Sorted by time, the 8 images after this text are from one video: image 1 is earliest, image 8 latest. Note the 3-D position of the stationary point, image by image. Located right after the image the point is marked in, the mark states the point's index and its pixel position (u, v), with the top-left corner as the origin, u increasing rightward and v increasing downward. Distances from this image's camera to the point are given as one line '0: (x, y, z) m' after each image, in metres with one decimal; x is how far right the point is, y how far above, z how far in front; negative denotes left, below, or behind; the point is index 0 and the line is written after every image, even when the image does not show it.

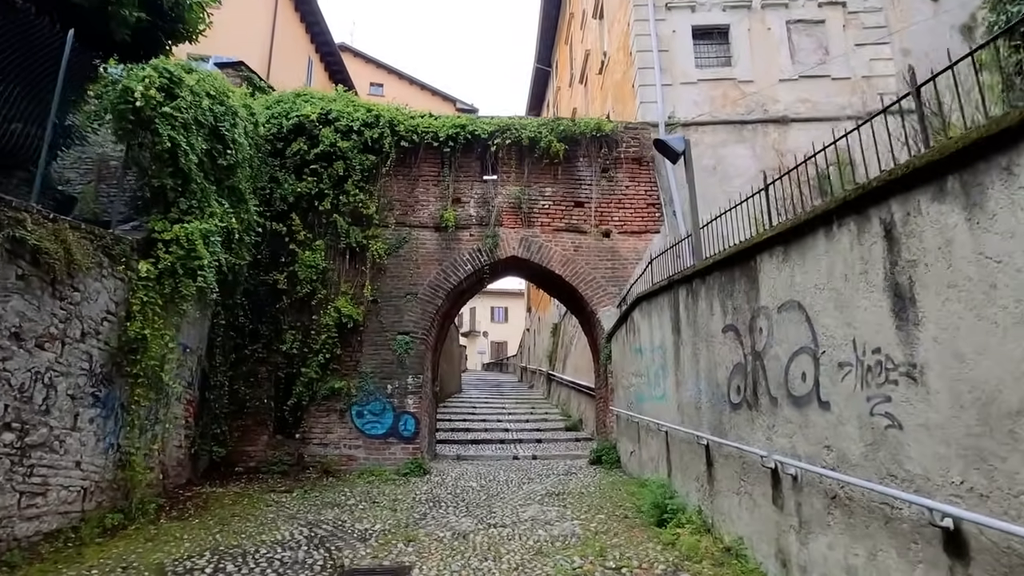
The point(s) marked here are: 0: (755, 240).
0: (+1.5, +0.3, +4.2) m
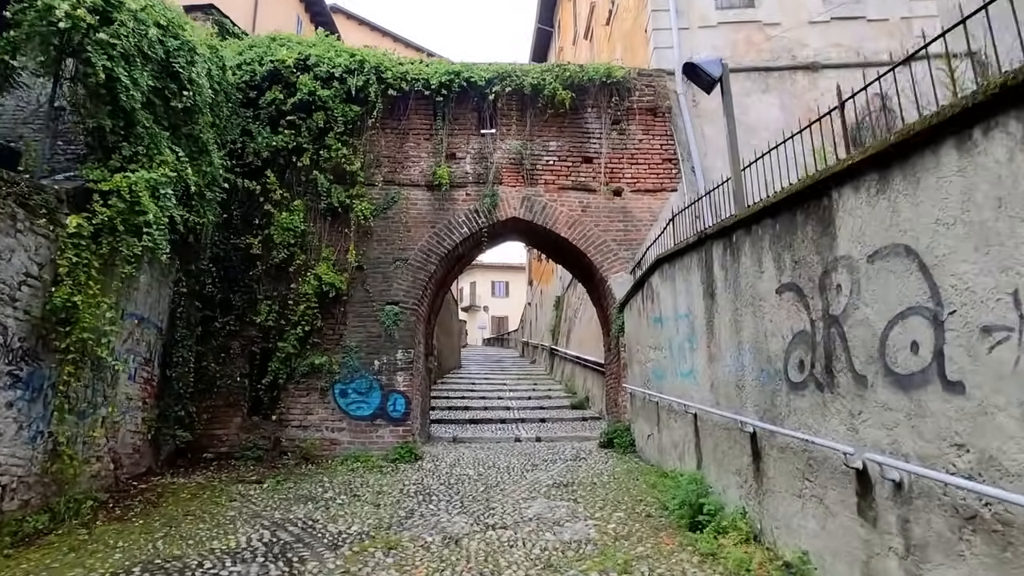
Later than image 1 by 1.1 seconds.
0: (+1.5, +0.6, +3.2) m
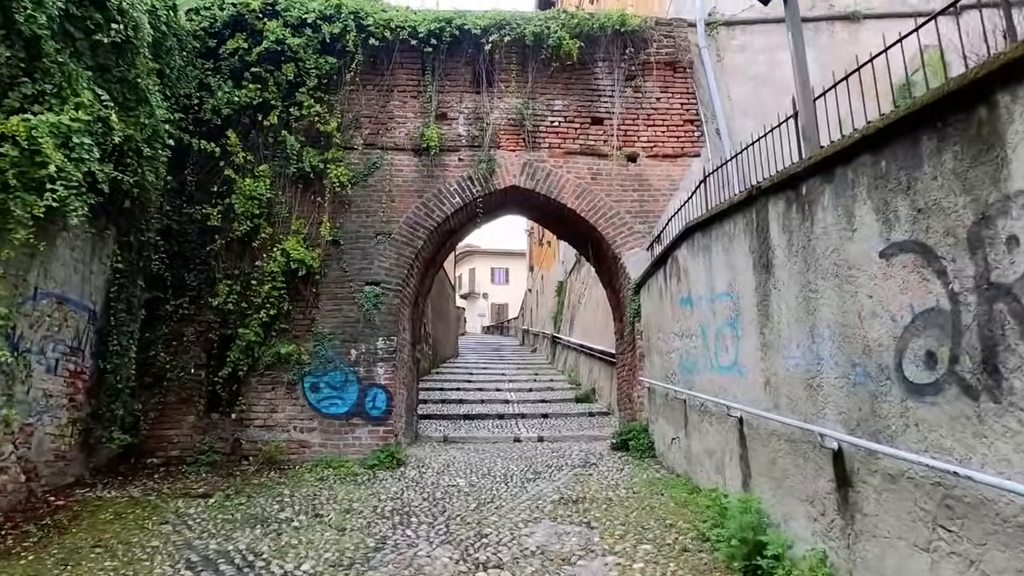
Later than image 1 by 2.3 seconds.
0: (+1.5, +0.7, +2.0) m
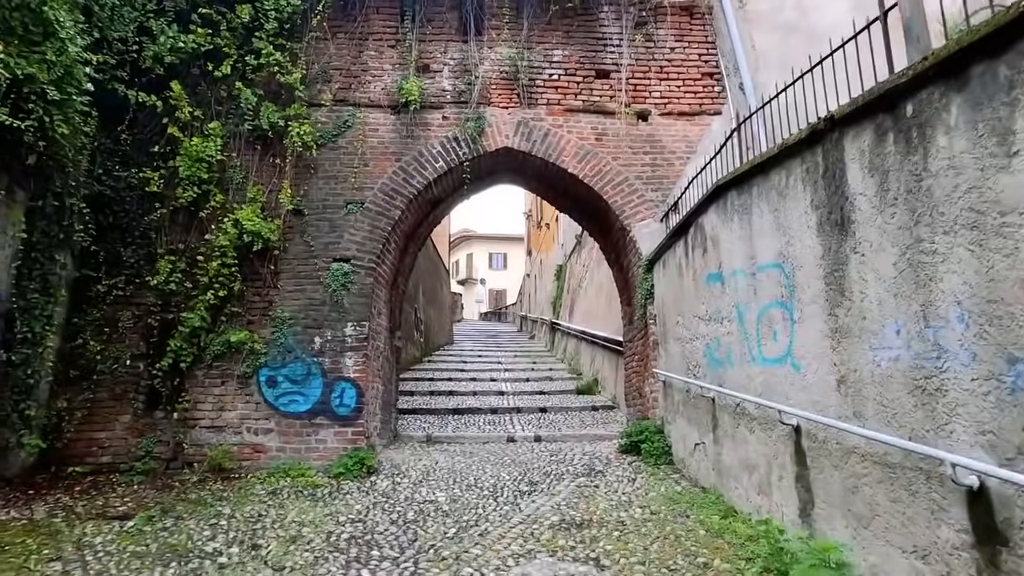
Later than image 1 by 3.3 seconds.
0: (+1.4, +0.8, +1.0) m
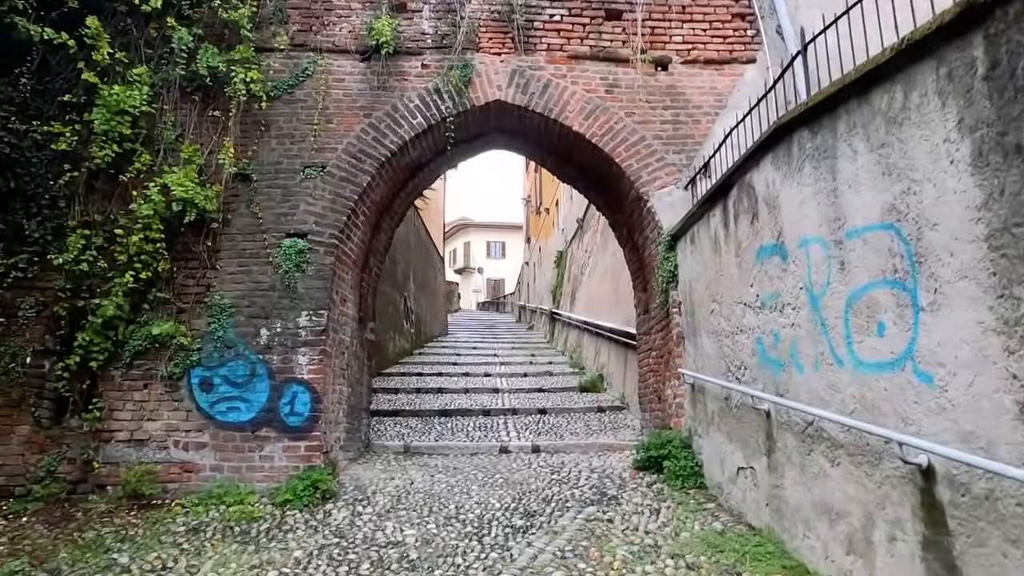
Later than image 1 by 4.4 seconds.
0: (+1.4, +0.9, -0.2) m
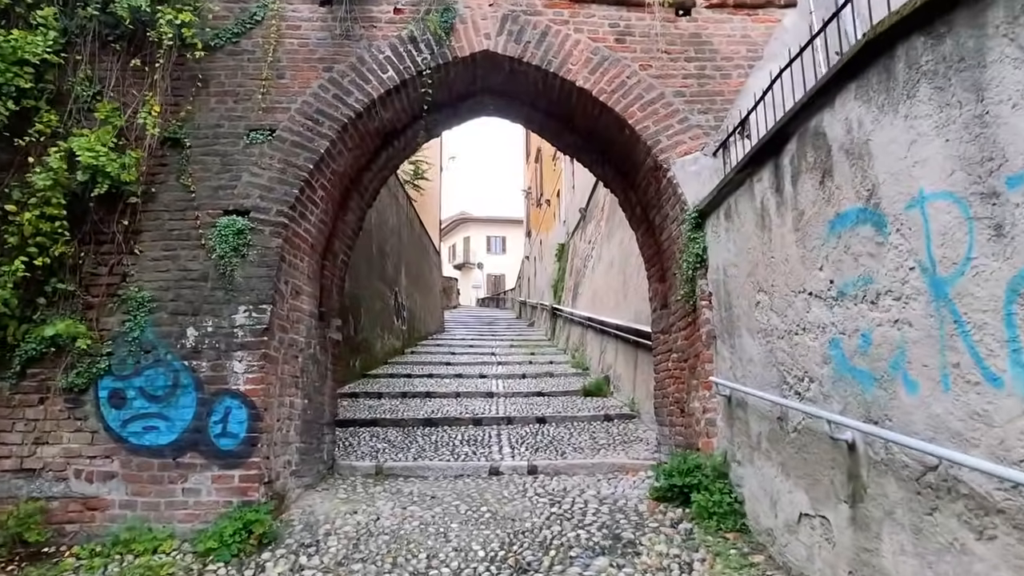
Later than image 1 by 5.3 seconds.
0: (+1.3, +0.9, -1.1) m
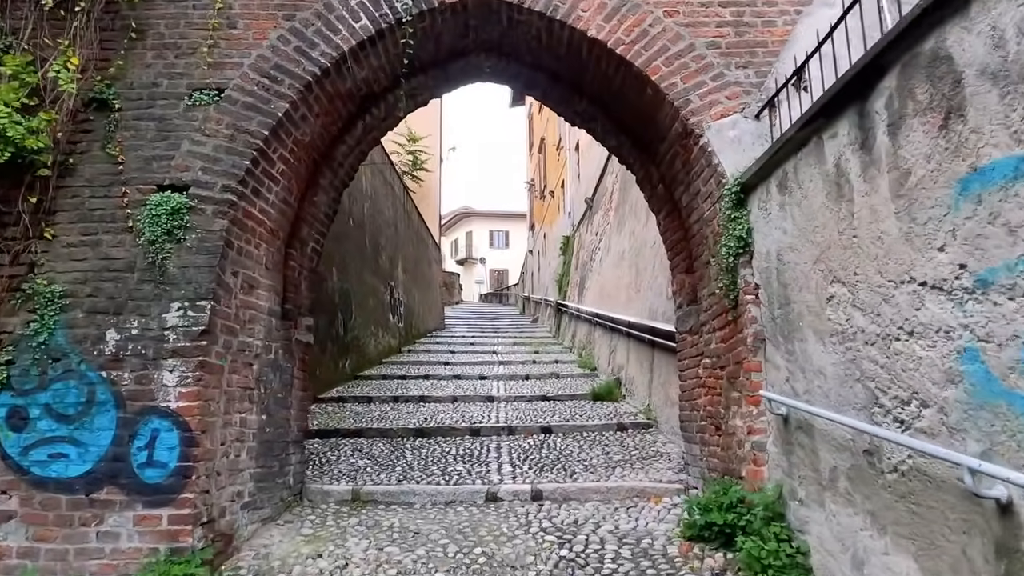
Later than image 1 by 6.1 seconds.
0: (+1.3, +0.9, -1.9) m
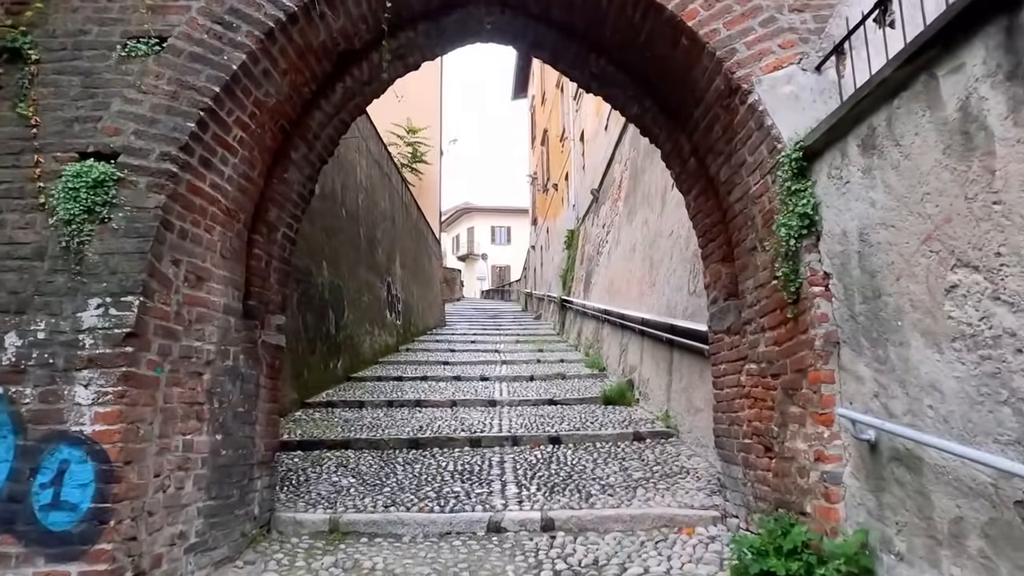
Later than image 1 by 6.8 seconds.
0: (+1.3, +1.0, -2.6) m
